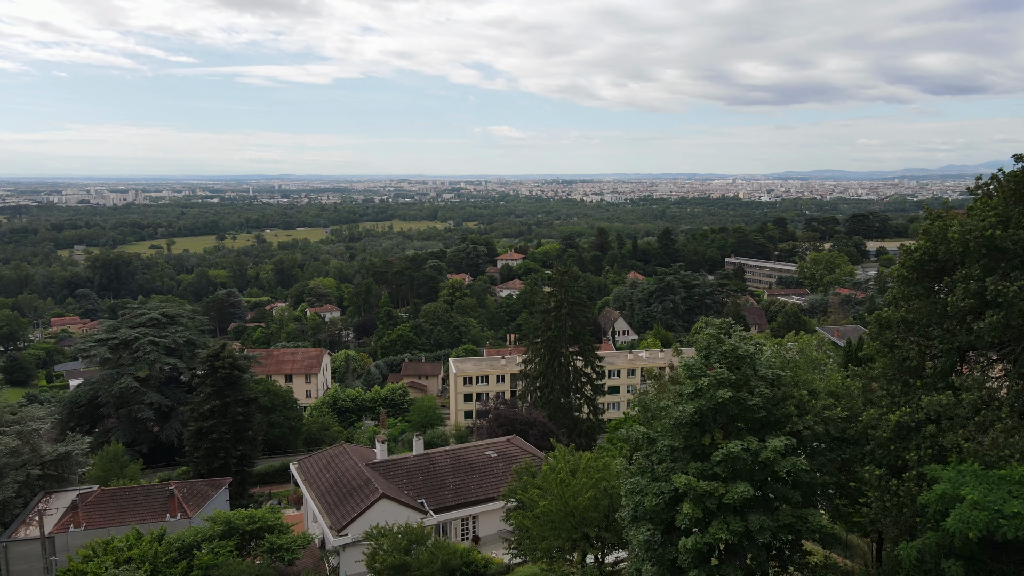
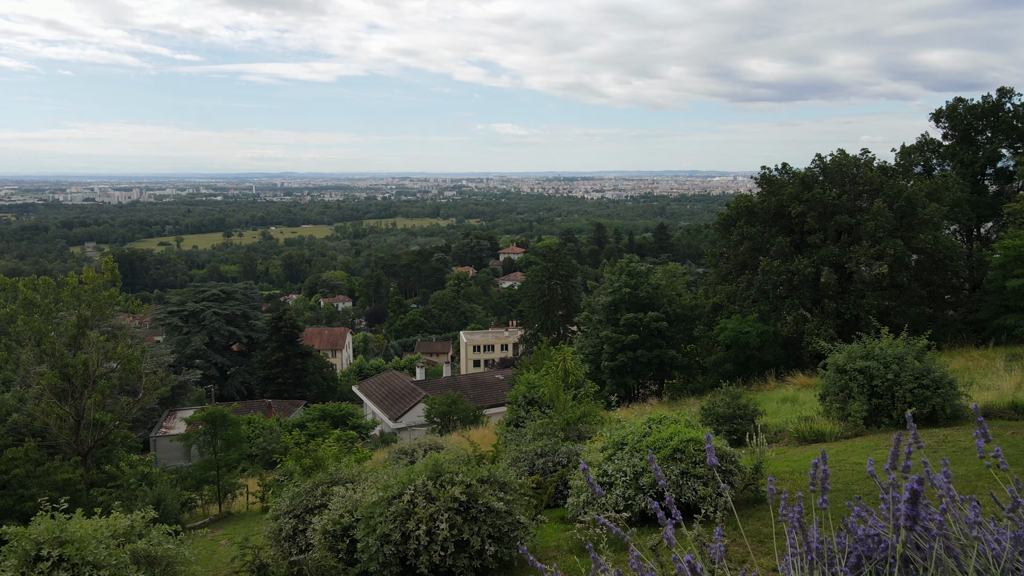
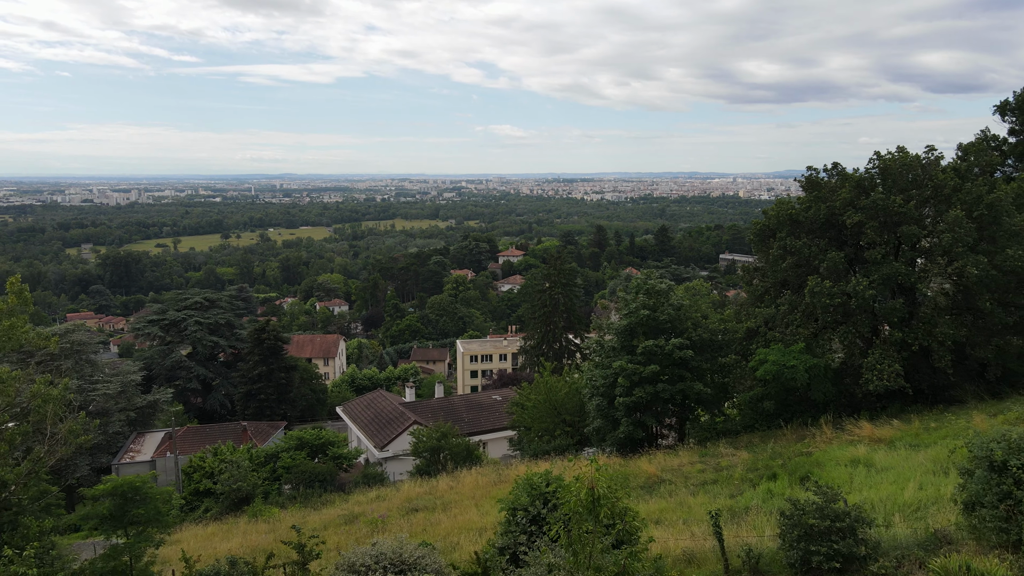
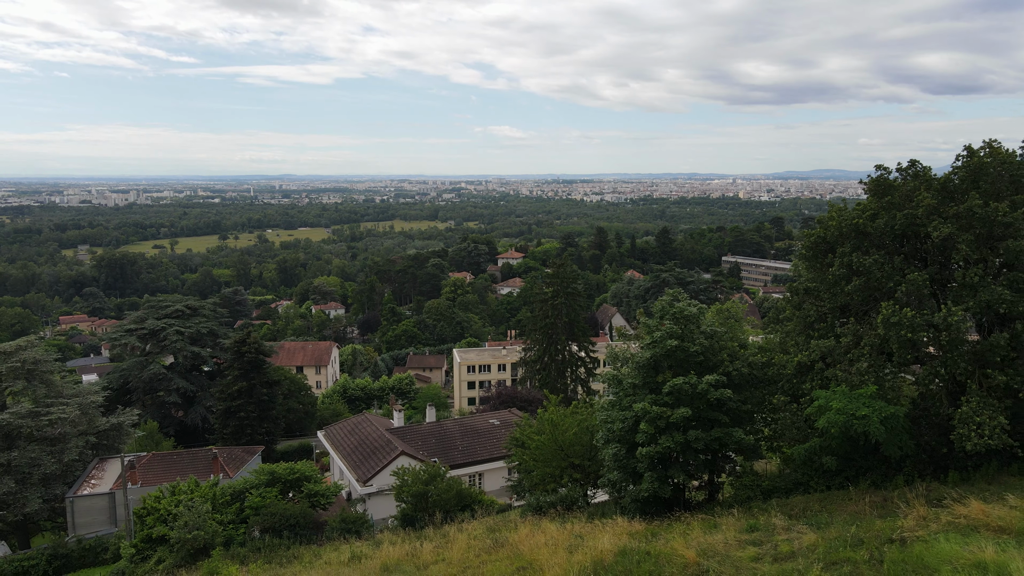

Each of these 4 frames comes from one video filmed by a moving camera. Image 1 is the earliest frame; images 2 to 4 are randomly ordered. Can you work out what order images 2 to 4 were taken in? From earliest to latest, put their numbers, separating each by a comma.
4, 3, 2
